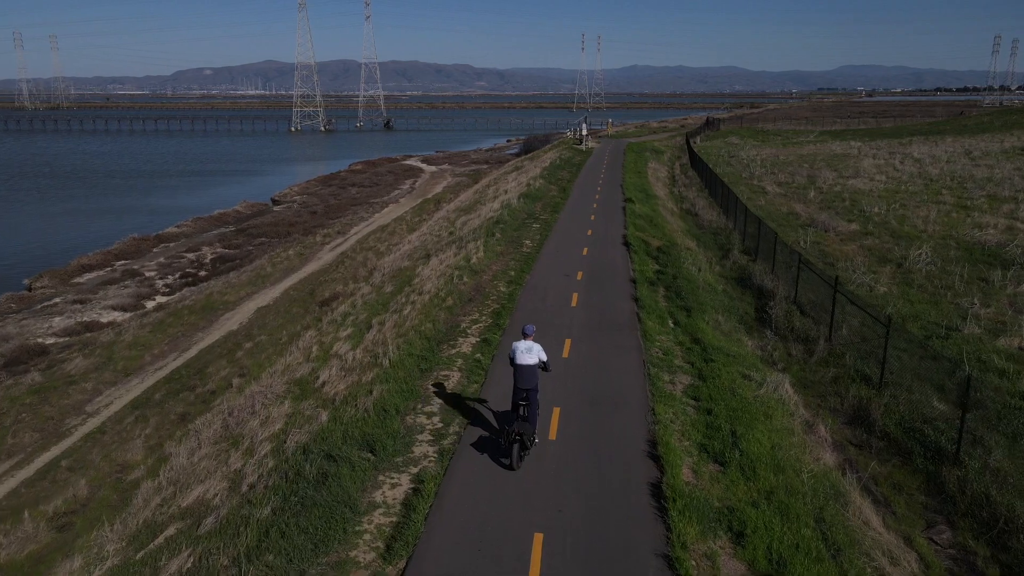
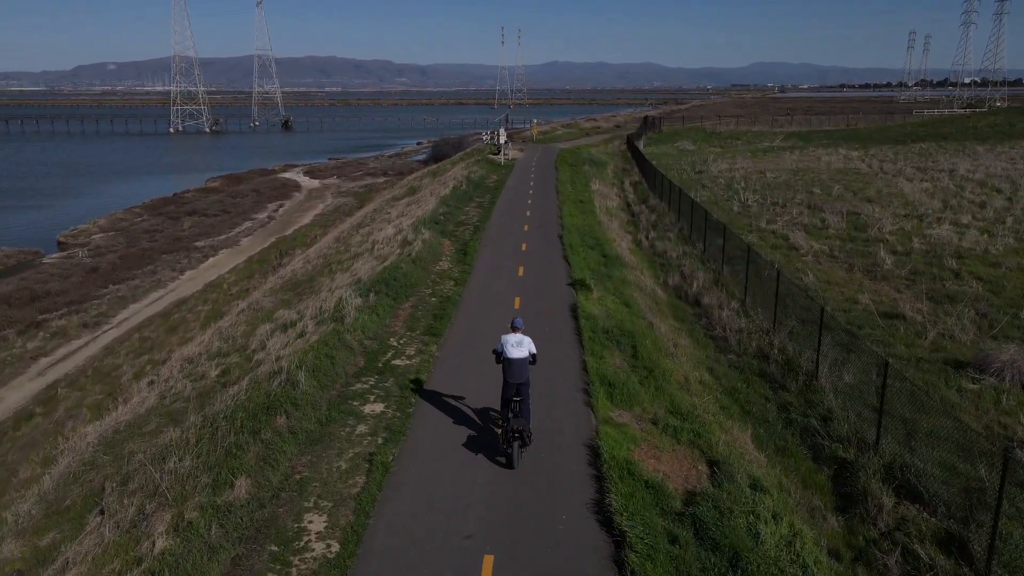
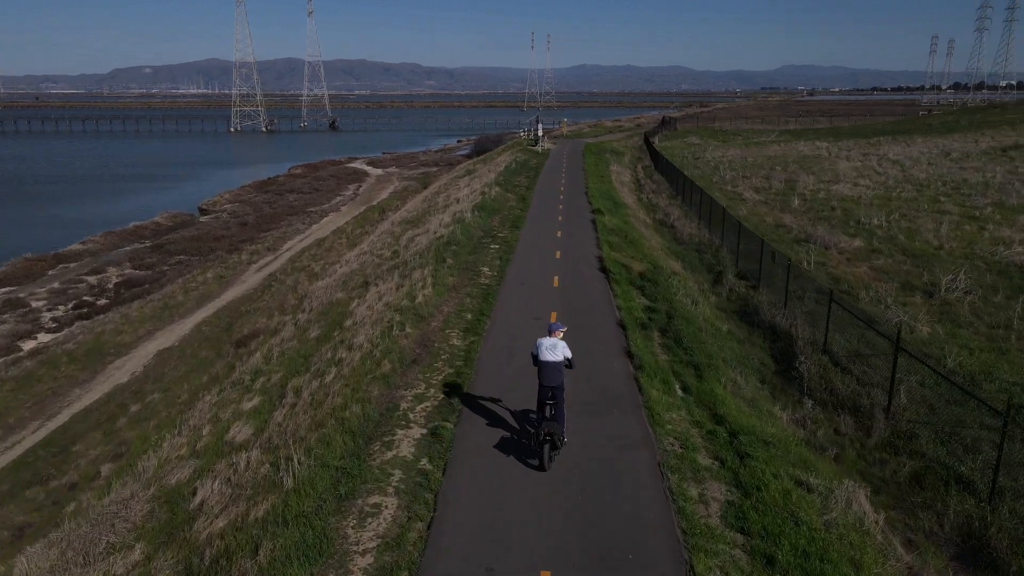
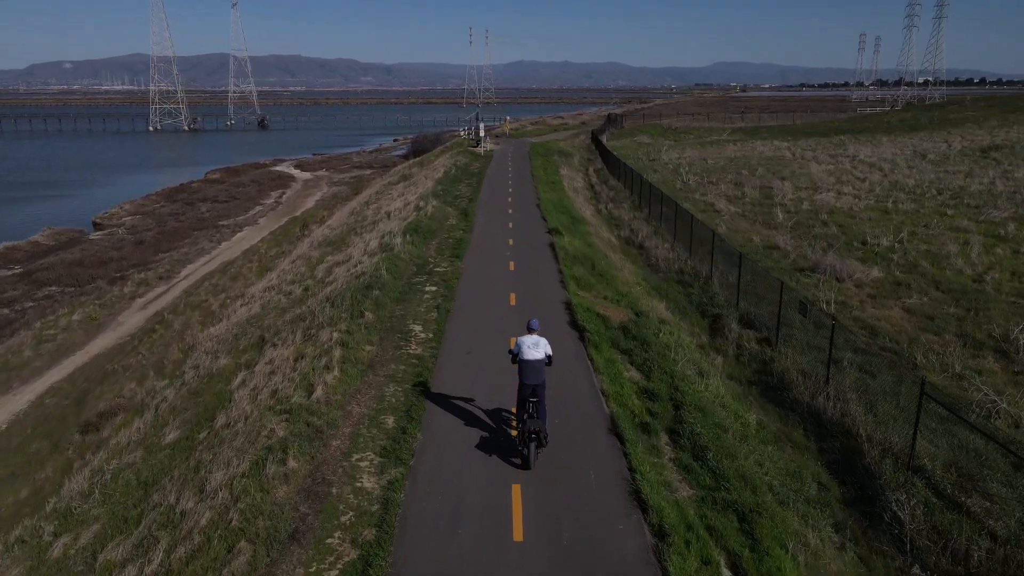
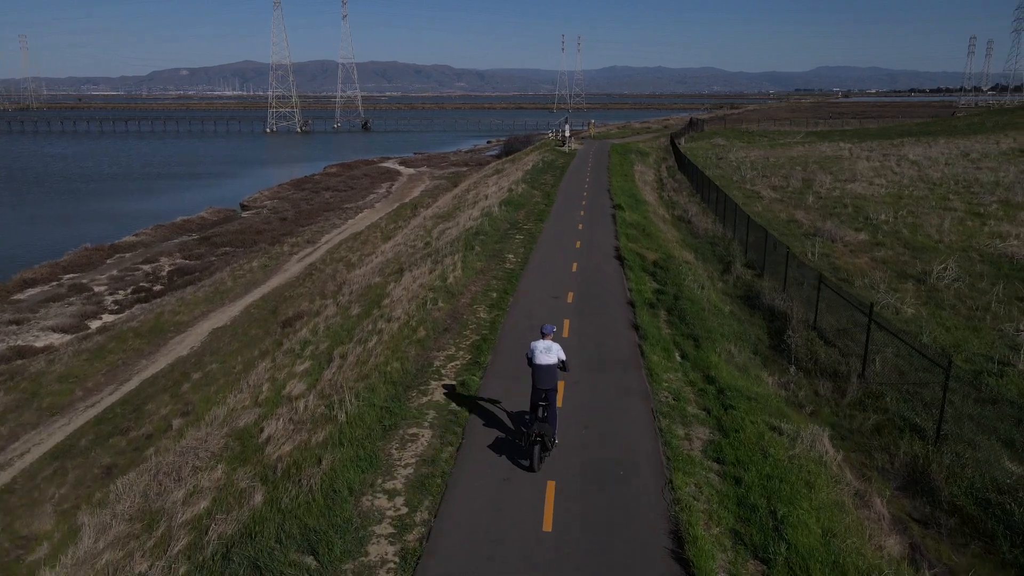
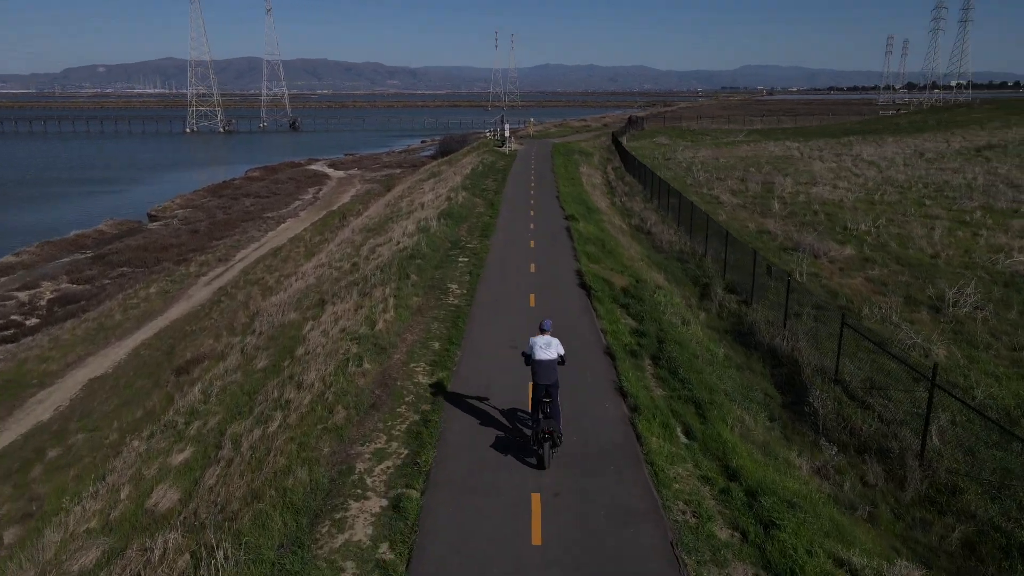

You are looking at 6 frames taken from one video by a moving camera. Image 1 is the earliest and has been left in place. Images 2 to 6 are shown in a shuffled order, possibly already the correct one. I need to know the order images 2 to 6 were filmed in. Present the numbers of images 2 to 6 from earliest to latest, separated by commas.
5, 3, 6, 4, 2
